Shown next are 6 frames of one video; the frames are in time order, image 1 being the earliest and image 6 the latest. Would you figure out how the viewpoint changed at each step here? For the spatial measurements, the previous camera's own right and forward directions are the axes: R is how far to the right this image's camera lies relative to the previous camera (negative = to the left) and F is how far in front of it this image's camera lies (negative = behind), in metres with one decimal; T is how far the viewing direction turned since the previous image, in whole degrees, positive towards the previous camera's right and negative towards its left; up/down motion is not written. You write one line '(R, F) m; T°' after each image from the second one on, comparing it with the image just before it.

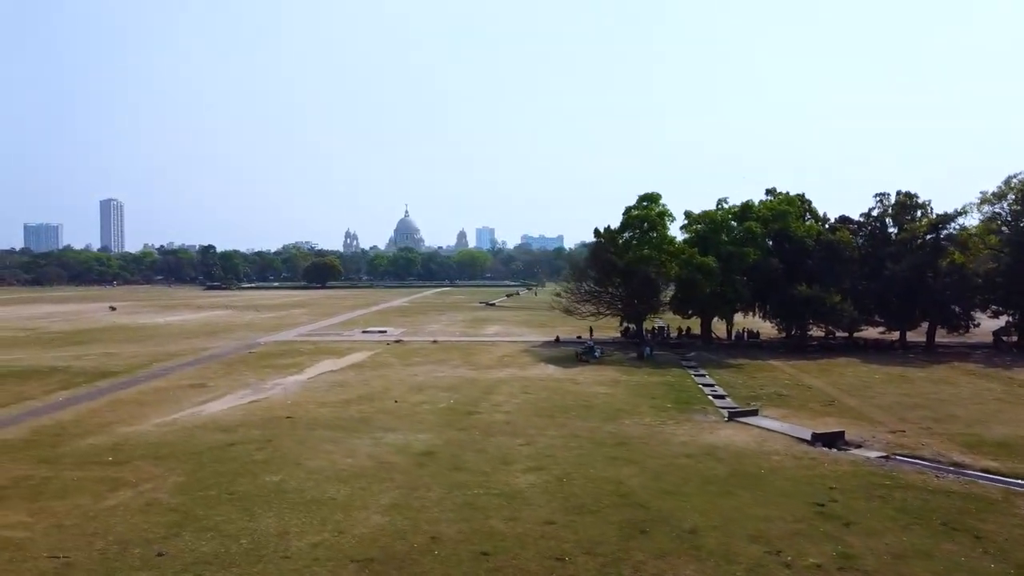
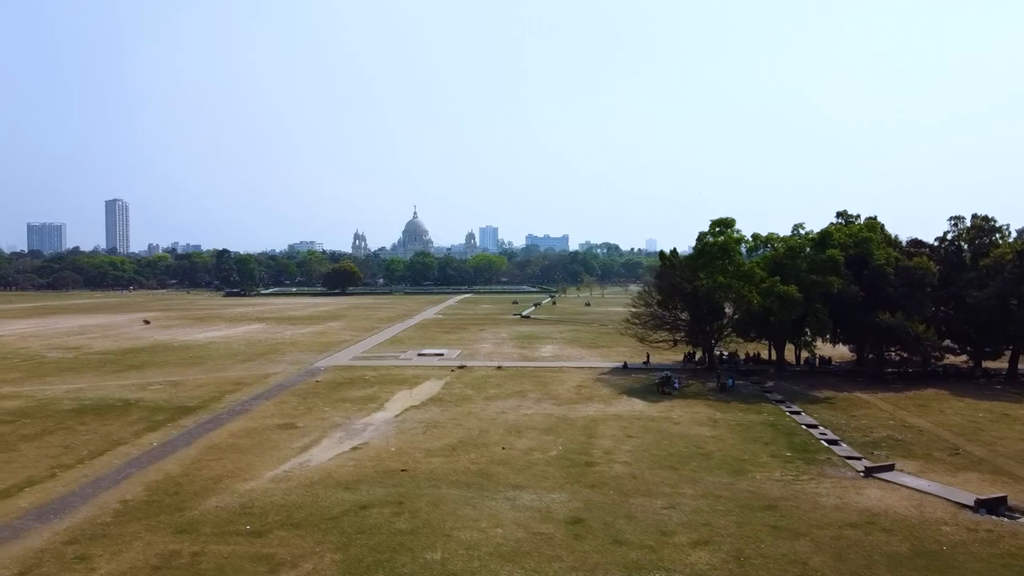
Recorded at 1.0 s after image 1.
(-2.2, +0.5) m; 0°
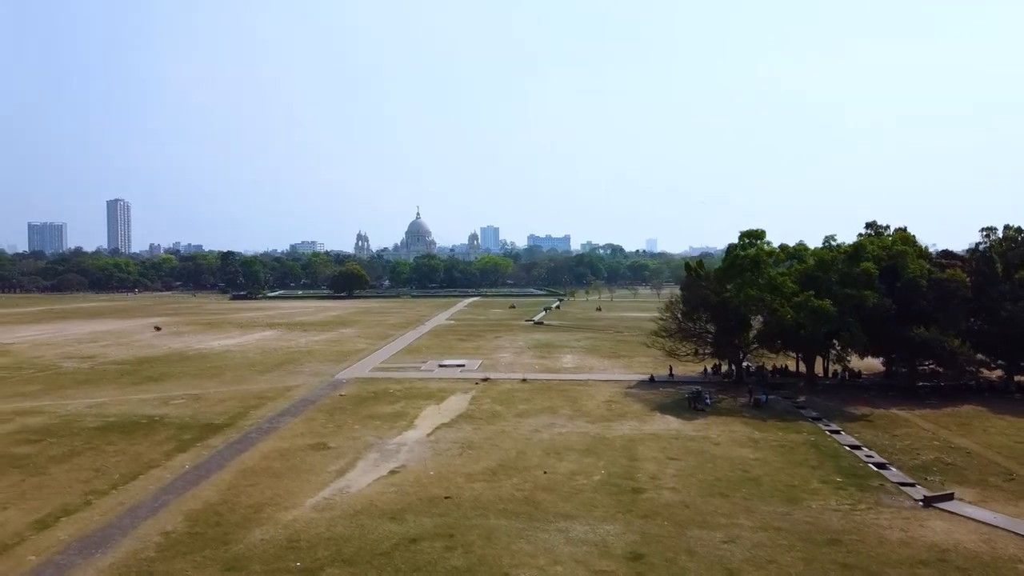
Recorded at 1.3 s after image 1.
(-0.8, +0.4) m; 0°
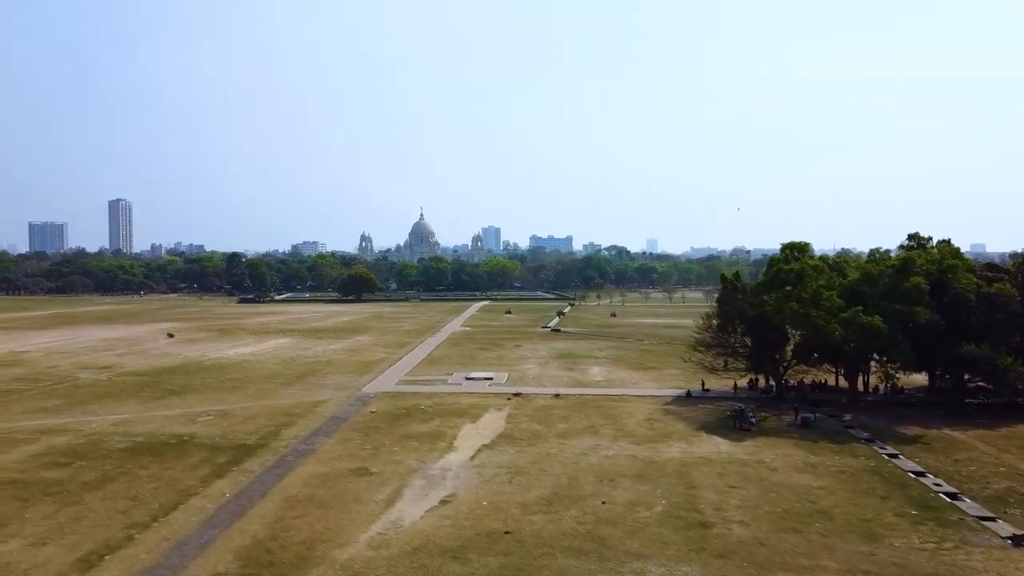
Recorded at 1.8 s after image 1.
(-1.1, +0.7) m; 0°
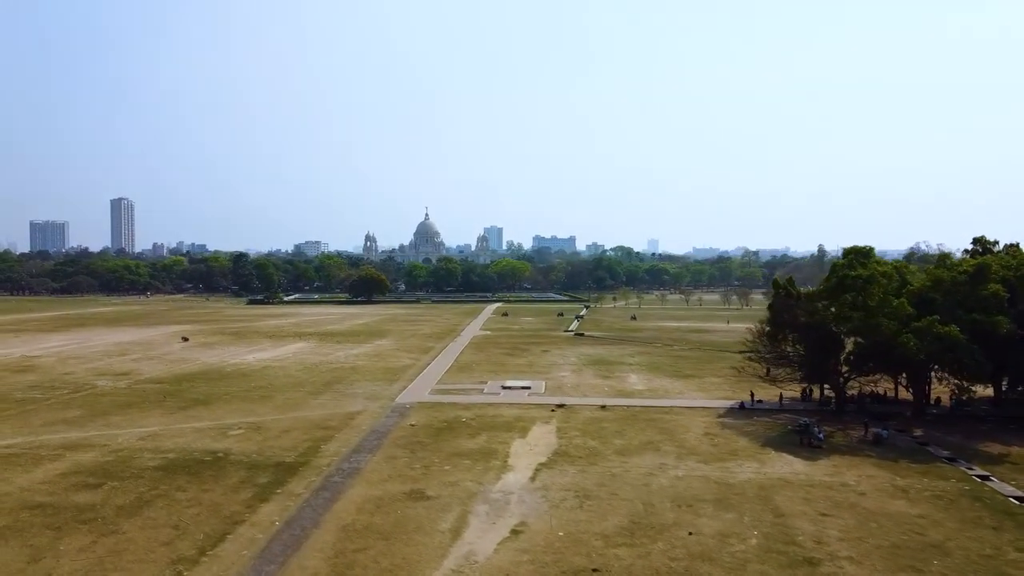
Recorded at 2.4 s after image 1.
(-1.4, +1.3) m; 0°
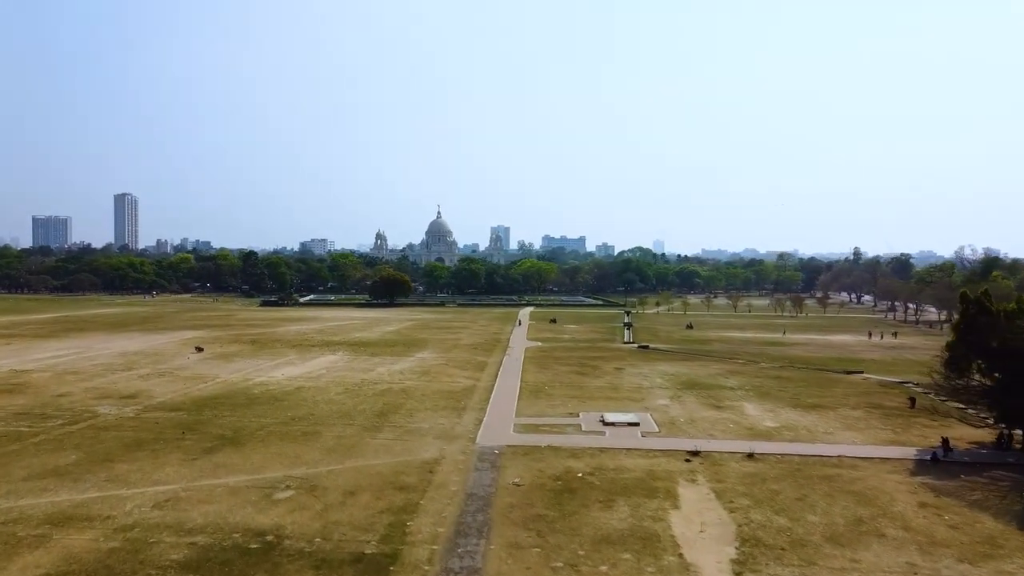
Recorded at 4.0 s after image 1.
(-2.9, +5.7) m; 0°
